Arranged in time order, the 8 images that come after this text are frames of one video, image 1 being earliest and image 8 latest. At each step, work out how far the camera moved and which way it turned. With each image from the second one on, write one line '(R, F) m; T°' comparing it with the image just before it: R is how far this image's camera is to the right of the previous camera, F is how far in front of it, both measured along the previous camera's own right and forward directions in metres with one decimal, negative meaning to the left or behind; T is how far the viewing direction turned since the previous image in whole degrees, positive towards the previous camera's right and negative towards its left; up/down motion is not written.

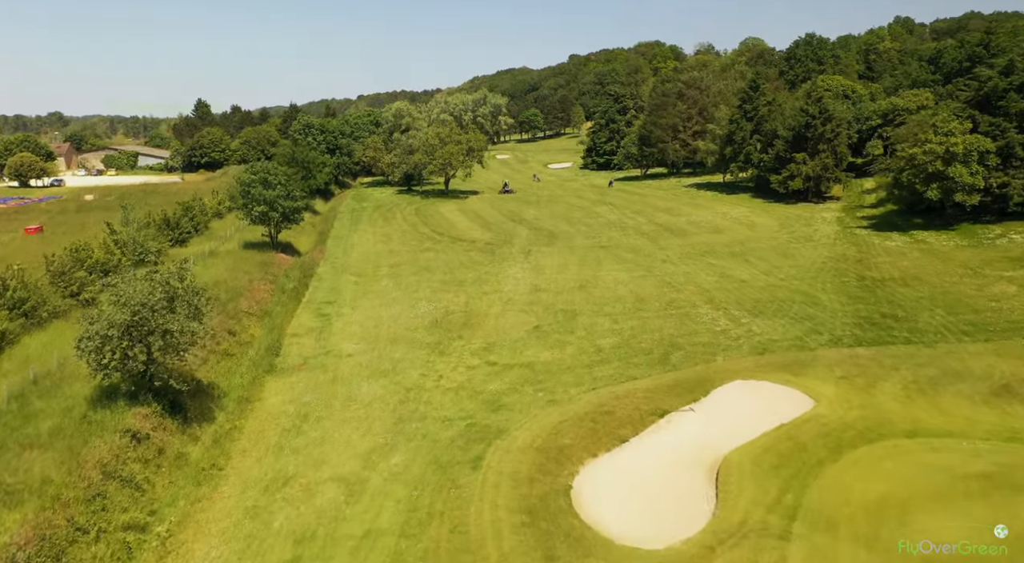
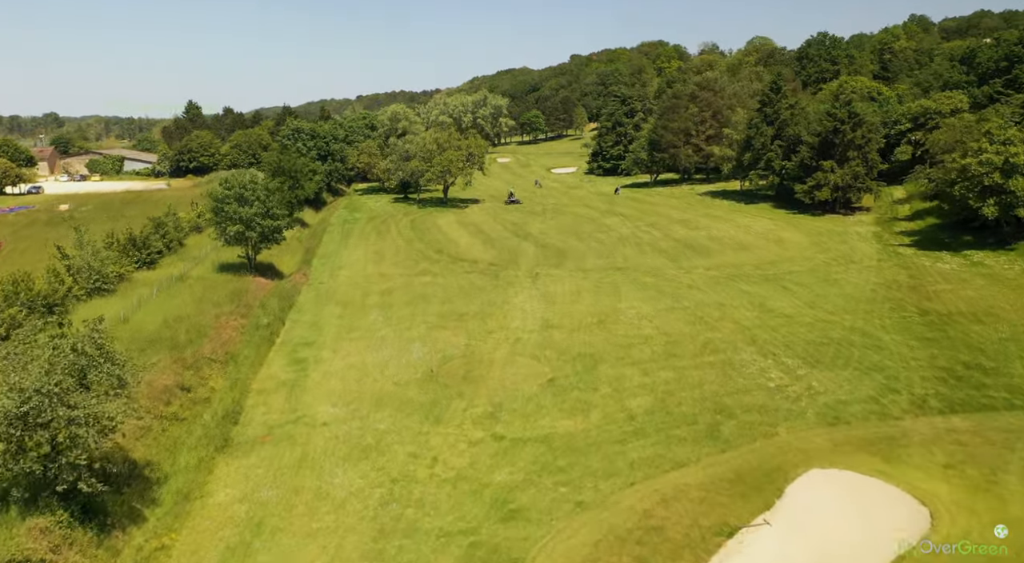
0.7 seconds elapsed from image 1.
(-0.4, +5.5) m; 0°
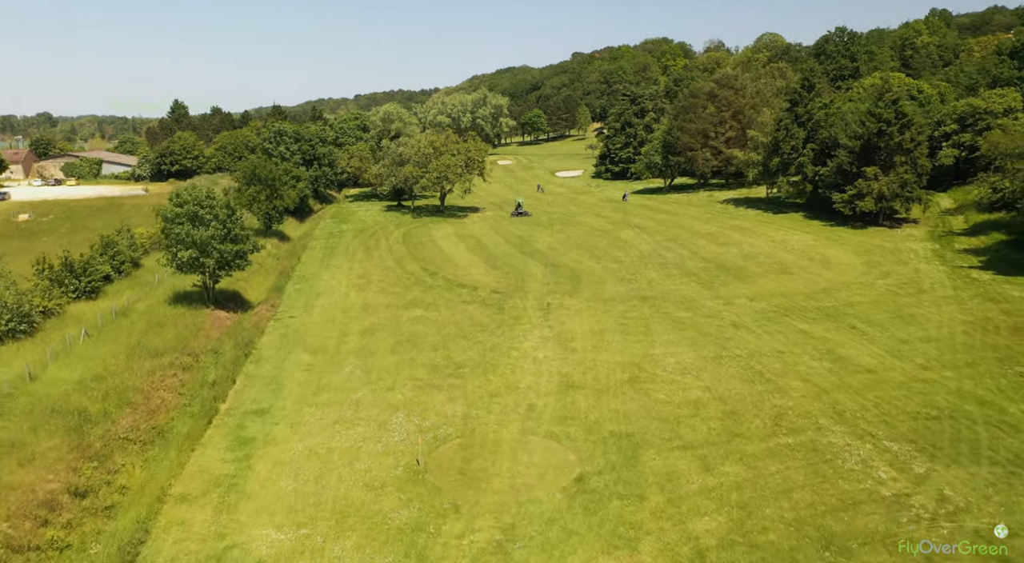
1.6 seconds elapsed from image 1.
(-0.4, +7.4) m; 0°
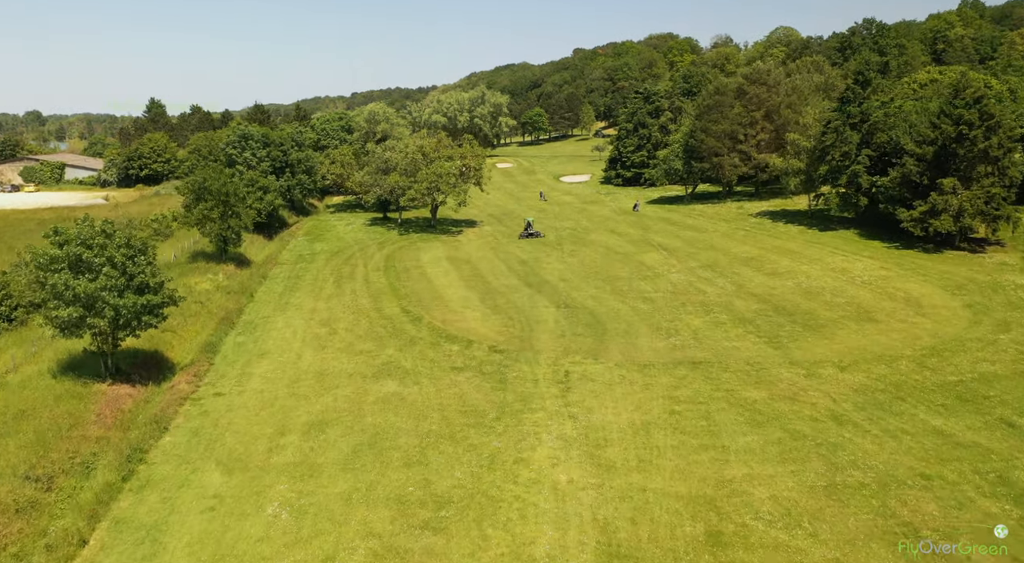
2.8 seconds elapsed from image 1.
(-0.3, +10.4) m; 0°
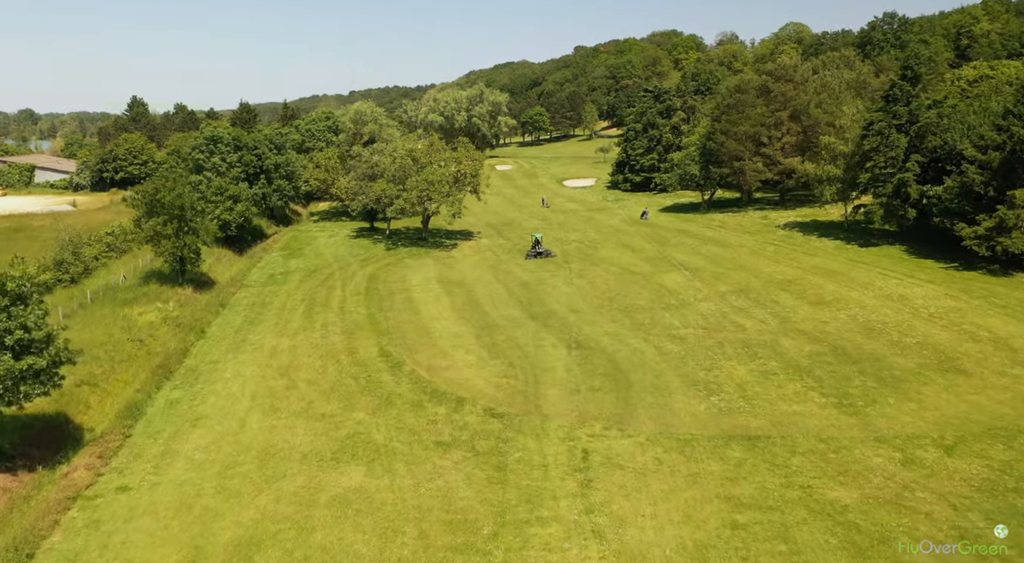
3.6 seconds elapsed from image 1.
(-0.1, +7.1) m; 0°
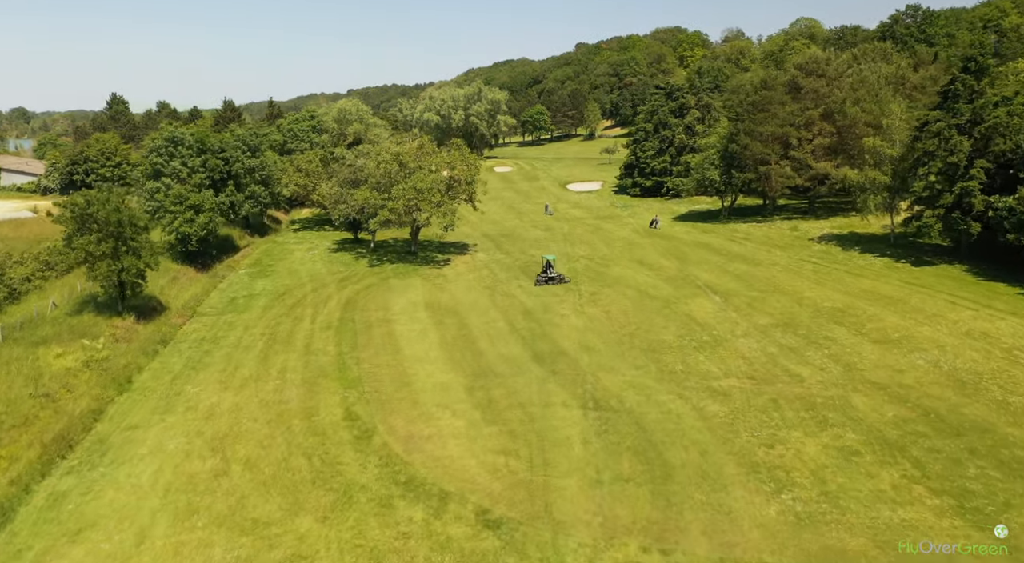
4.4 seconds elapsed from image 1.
(0.0, +7.1) m; 0°
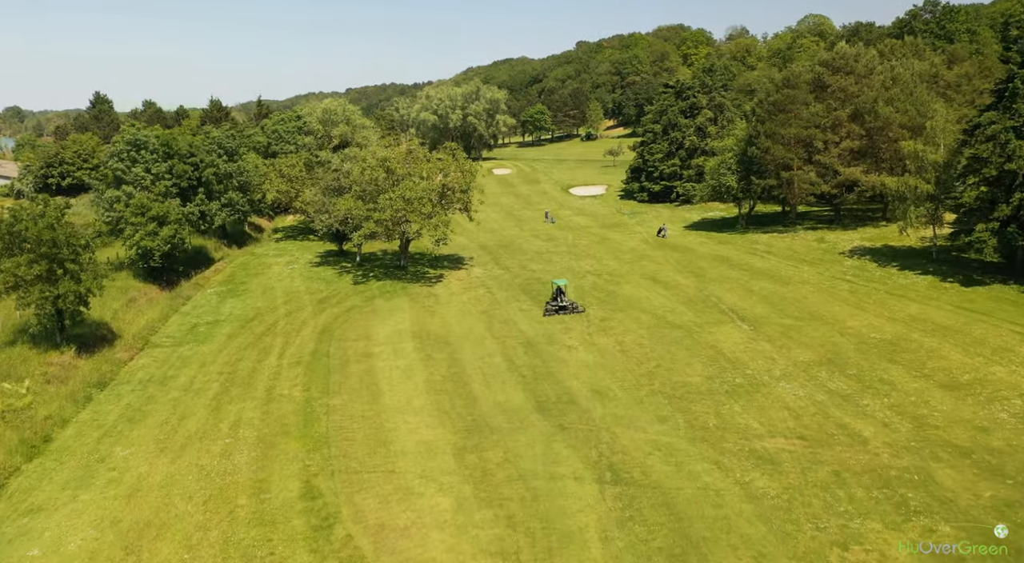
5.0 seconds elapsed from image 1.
(0.0, +5.3) m; 0°
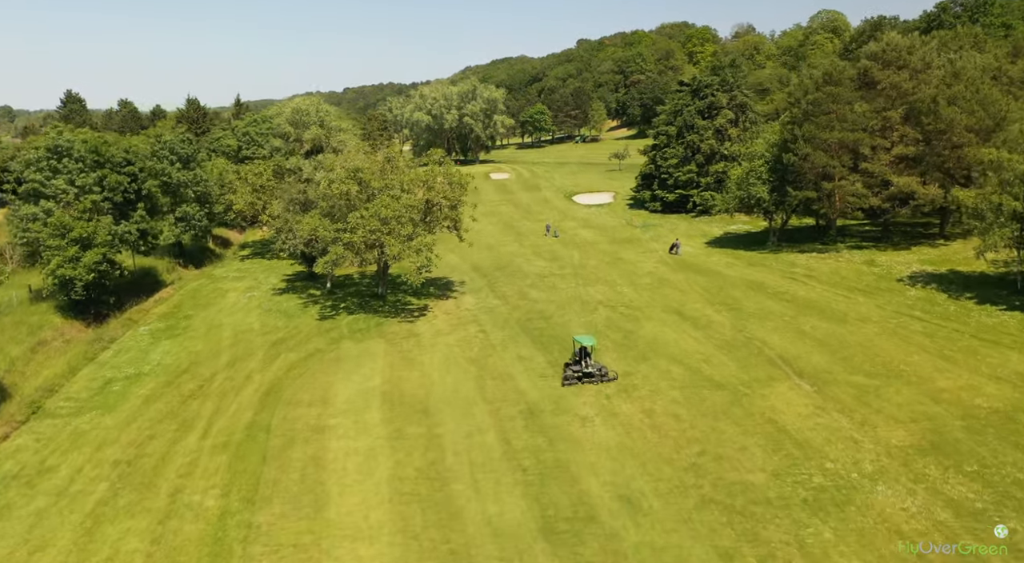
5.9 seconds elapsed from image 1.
(+0.1, +8.0) m; 0°
